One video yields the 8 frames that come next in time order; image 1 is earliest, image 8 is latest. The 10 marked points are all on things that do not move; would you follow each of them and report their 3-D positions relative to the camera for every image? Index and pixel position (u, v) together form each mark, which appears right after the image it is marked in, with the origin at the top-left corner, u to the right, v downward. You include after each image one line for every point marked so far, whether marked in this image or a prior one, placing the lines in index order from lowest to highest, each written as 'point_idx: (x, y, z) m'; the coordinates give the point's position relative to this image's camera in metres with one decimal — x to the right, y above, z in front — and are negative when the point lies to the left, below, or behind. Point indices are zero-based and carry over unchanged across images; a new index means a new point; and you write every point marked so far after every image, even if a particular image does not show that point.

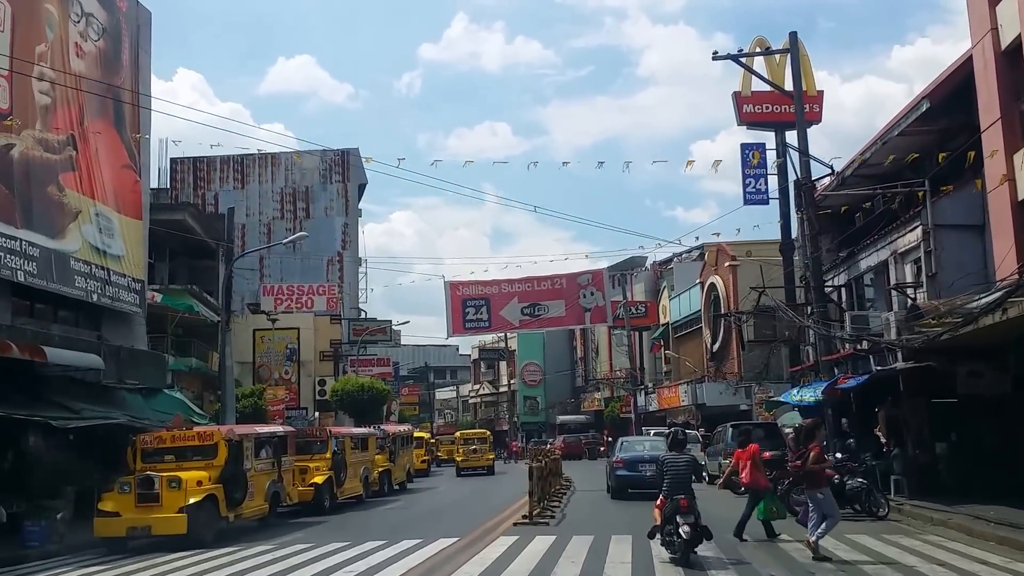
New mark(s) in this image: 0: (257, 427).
0: (-3.9, -2.1, +18.7) m
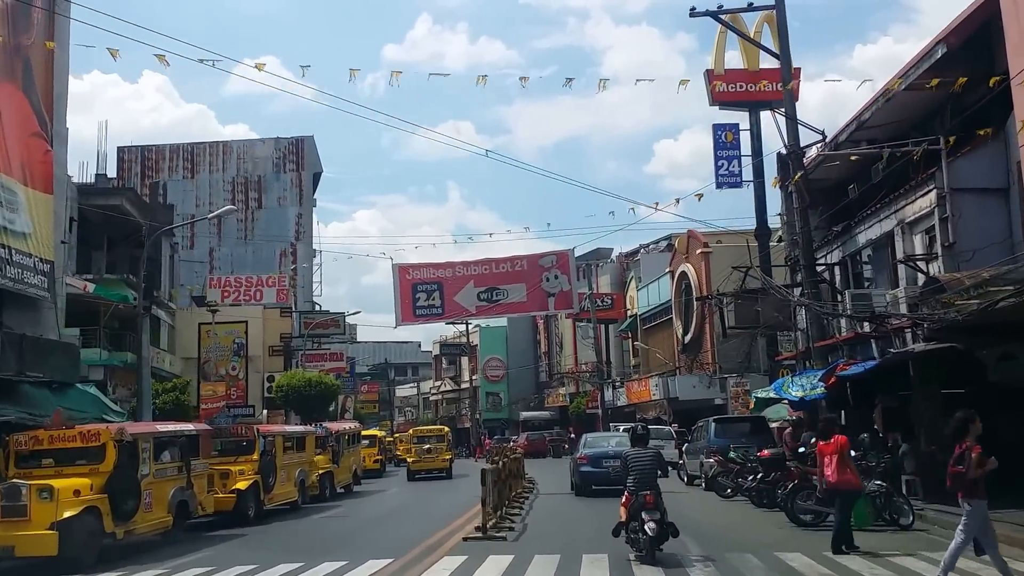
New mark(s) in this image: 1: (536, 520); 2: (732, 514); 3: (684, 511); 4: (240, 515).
0: (-4.5, -1.7, +15.6) m
1: (+0.4, -3.5, +18.7) m
2: (+3.2, -3.3, +18.0) m
3: (+2.7, -3.5, +19.4) m
4: (-4.2, -3.5, +19.0) m
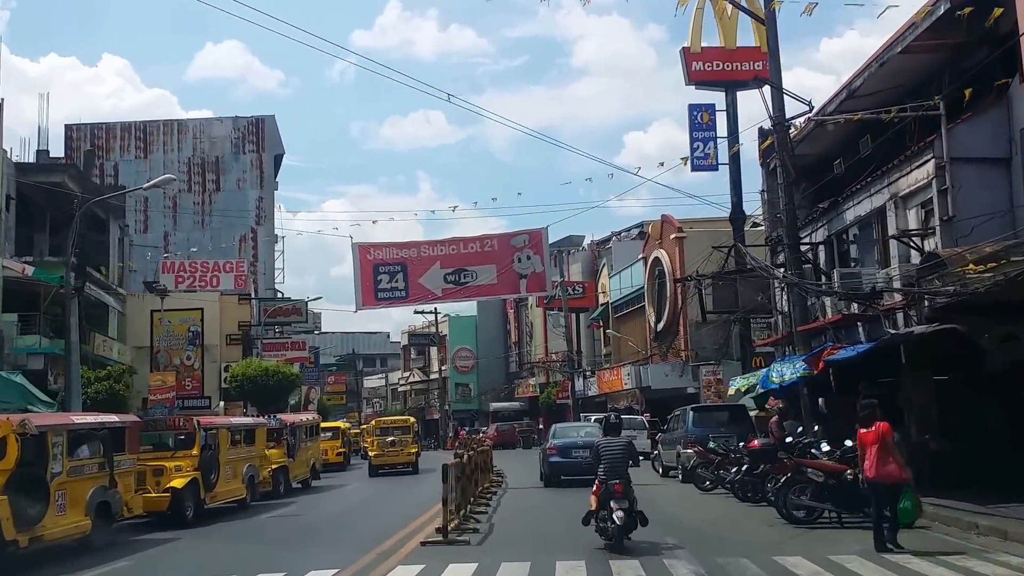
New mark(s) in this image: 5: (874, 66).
0: (-4.9, -1.5, +13.9) m
1: (-0.1, -3.2, +17.1) m
2: (+2.7, -3.0, +16.5) m
3: (+2.2, -3.2, +17.9) m
4: (-4.7, -3.2, +17.3) m
5: (+5.6, +3.4, +19.0) m
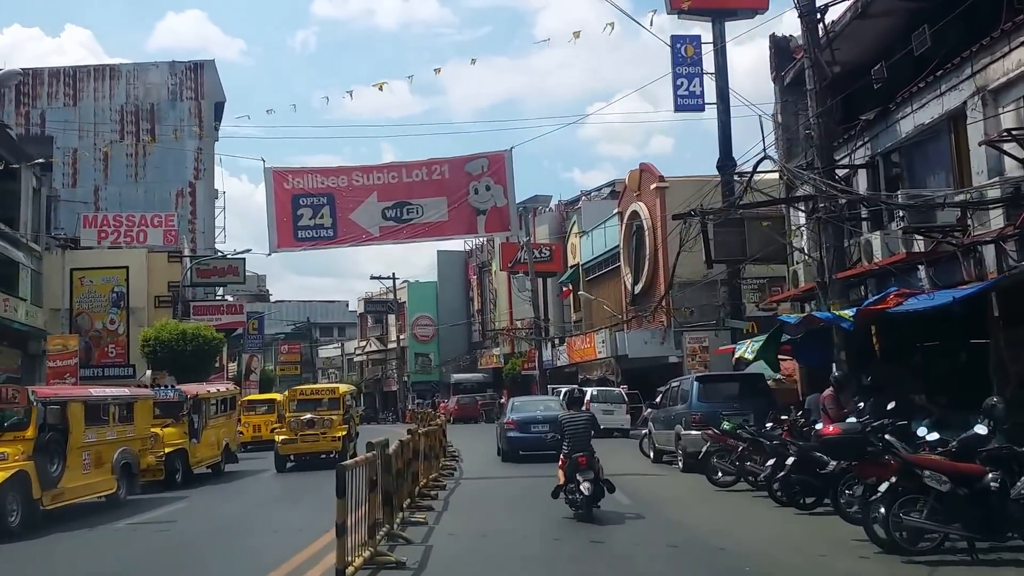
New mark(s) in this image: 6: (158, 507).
0: (-5.3, -0.7, +8.9) m
1: (-0.6, -2.4, +12.2) m
2: (+2.3, -2.2, +11.6) m
3: (+1.7, -2.4, +13.0) m
4: (-5.2, -2.4, +12.3) m
5: (+5.1, +4.3, +14.1) m
6: (-4.6, -2.9, +16.0) m
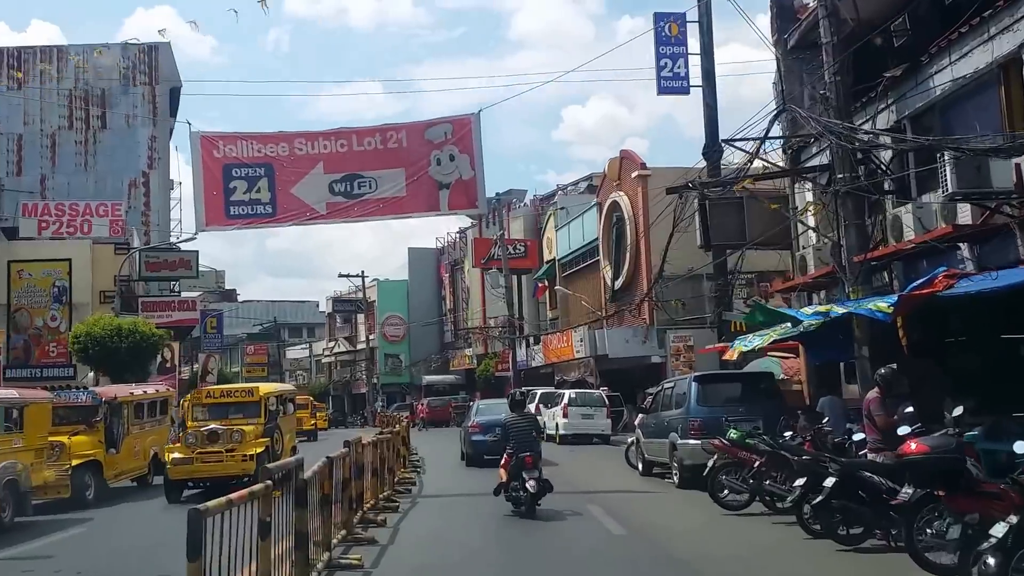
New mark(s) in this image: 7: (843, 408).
0: (-5.5, -0.5, +6.1) m
1: (-0.9, -2.2, +9.6) m
2: (+2.0, -2.0, +9.0) m
3: (+1.4, -2.2, +10.4) m
4: (-5.5, -2.1, +9.5) m
5: (+4.7, +4.5, +11.6) m
6: (-5.0, -2.7, +13.3) m
7: (+4.3, -1.6, +16.1) m
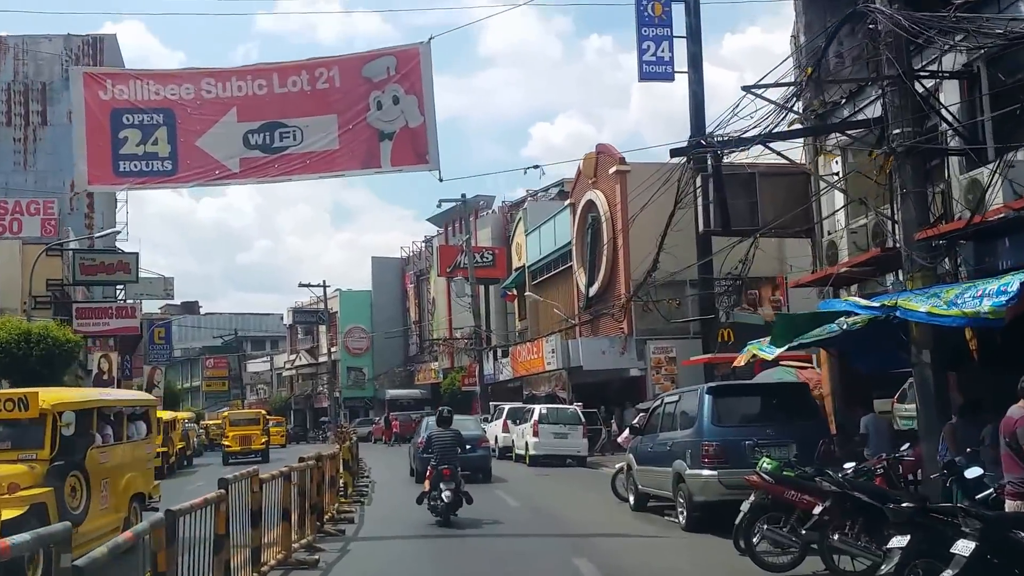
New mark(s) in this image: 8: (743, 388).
0: (-5.7, -0.2, +2.5) m
1: (-1.1, -2.0, +6.1) m
2: (+1.8, -1.8, +5.7) m
3: (+1.1, -2.0, +7.0) m
4: (-5.7, -1.9, +6.0) m
5: (+4.5, +4.6, +8.3) m
6: (-5.3, -2.5, +9.7) m
7: (+3.9, -1.5, +12.8) m
8: (+2.3, -1.0, +12.2) m
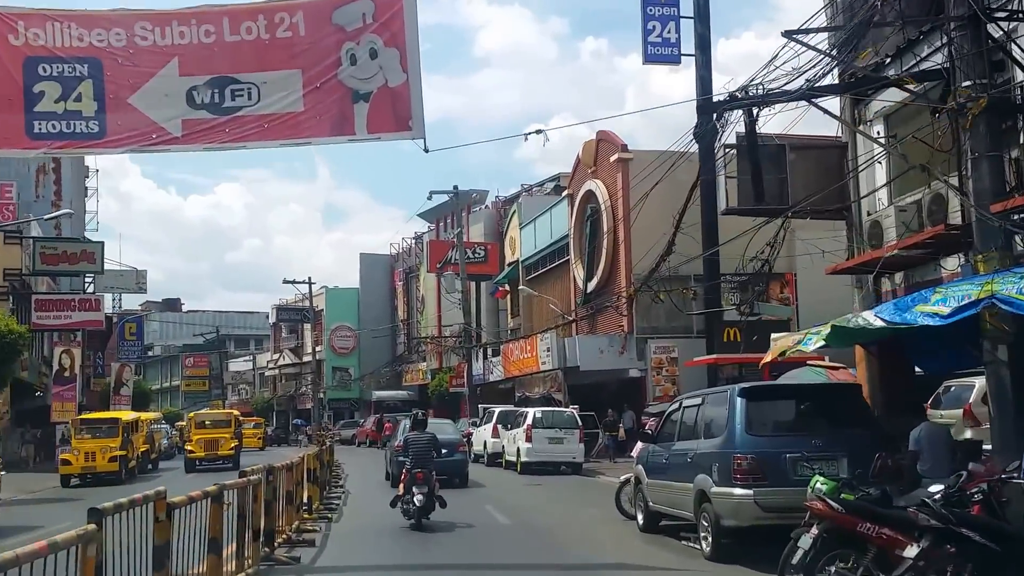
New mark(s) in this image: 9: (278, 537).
0: (-5.6, +0.1, +0.4) m
1: (-1.2, -1.8, +4.0) m
2: (+1.8, -1.6, +3.6) m
3: (+1.1, -1.8, +4.9) m
4: (-5.7, -1.6, +3.8) m
5: (+4.5, +4.8, +6.3) m
6: (-5.4, -2.2, +7.6) m
7: (+3.9, -1.3, +10.8) m
8: (+2.2, -0.8, +10.2) m
9: (-2.6, -3.0, +15.4) m
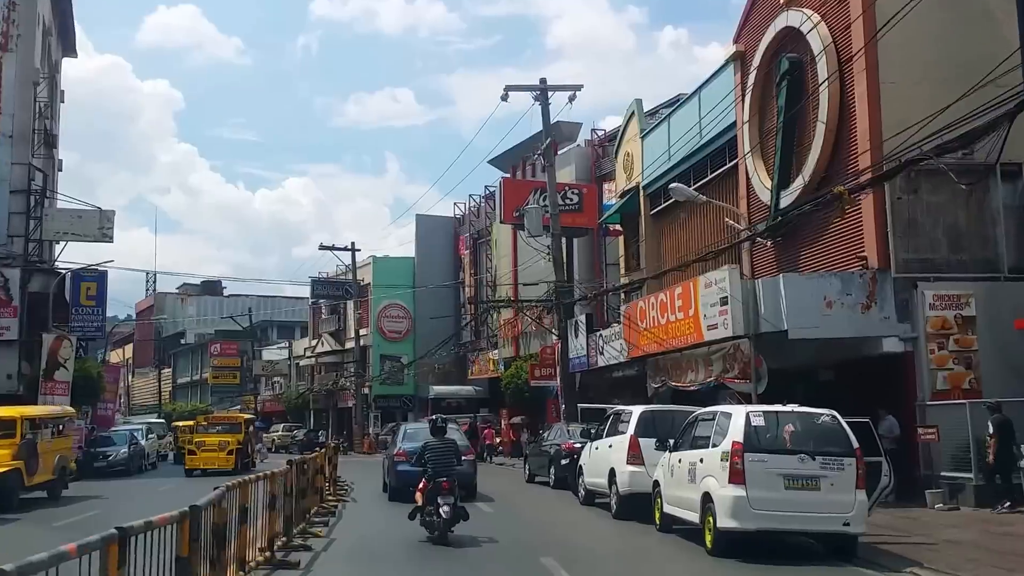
0: (-5.4, +1.7, -14.1) m
1: (-0.8, -0.2, -10.8) m
2: (+2.1, -0.1, -11.4) m
3: (+1.5, -0.2, -10.1) m
4: (-5.3, 0.0, -10.7) m
5: (+5.1, +6.3, -8.9) m
6: (-4.8, -0.6, -7.0) m
7: (+4.6, +0.2, -4.4) m
8: (+3.0, +0.7, -4.9) m
9: (-1.6, -1.4, +0.6) m
